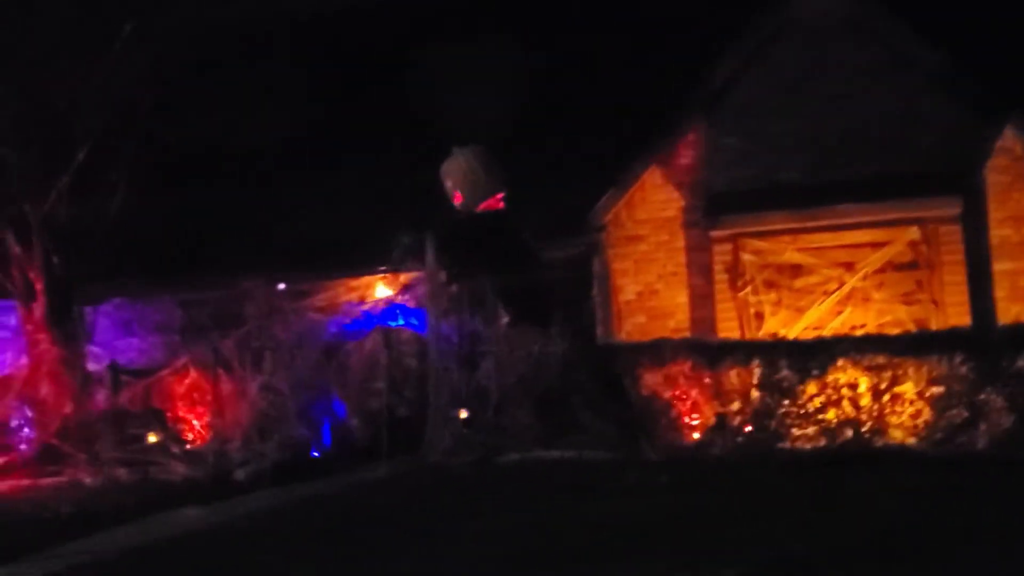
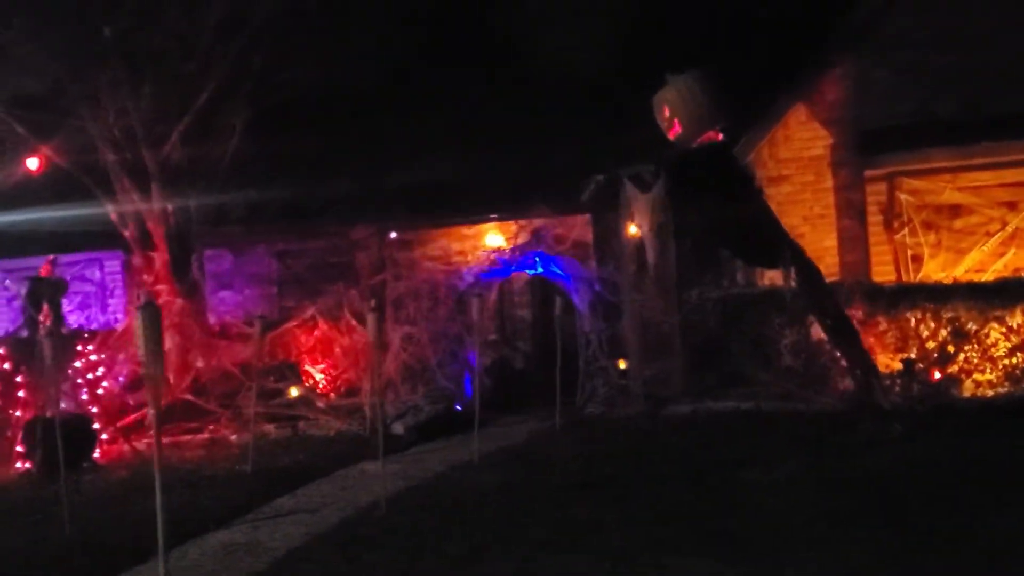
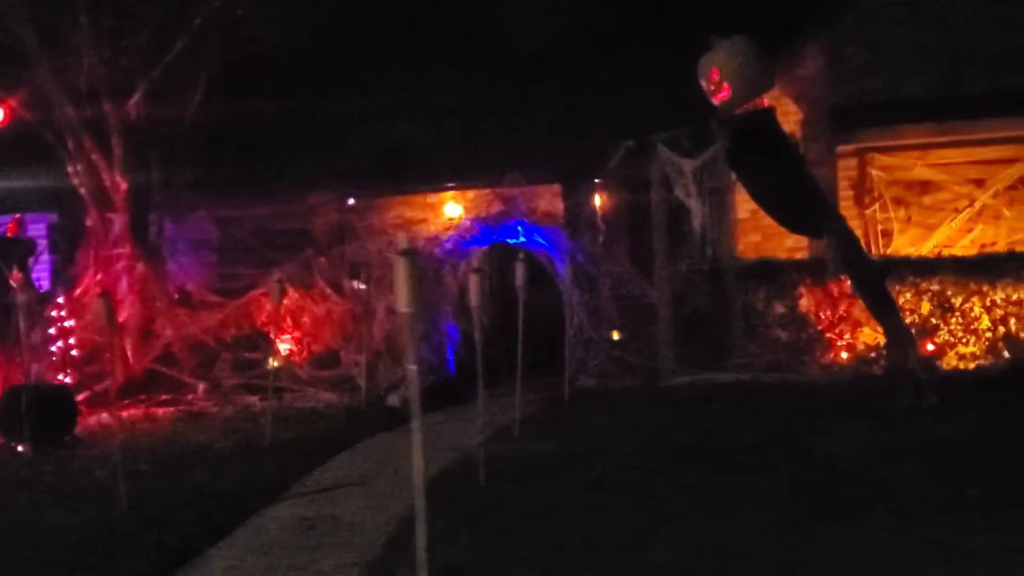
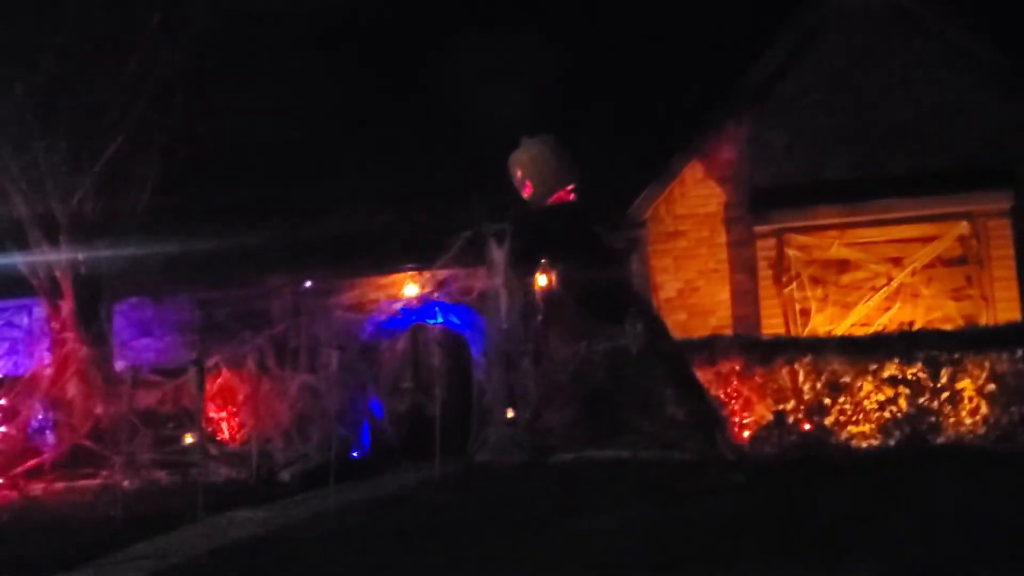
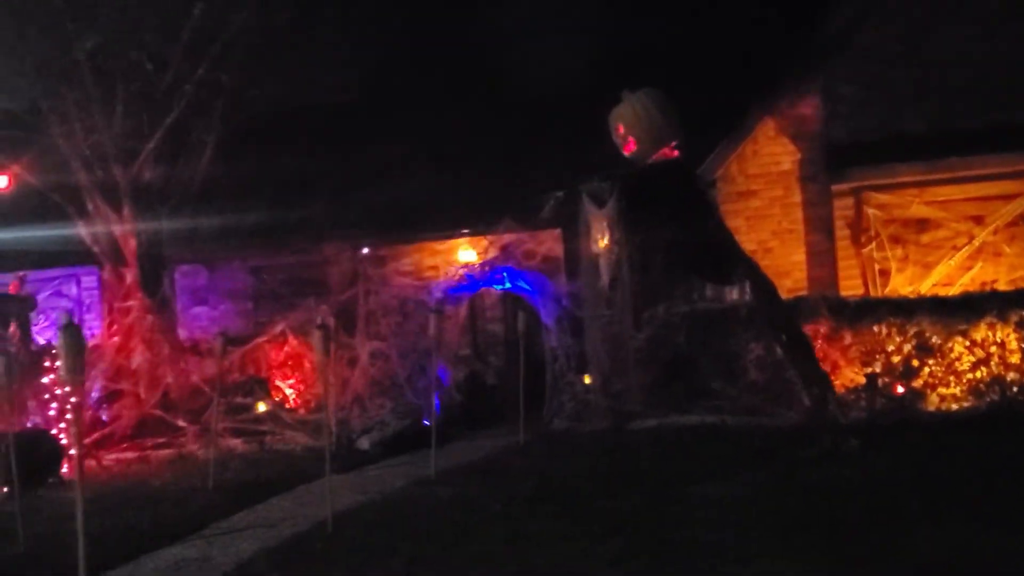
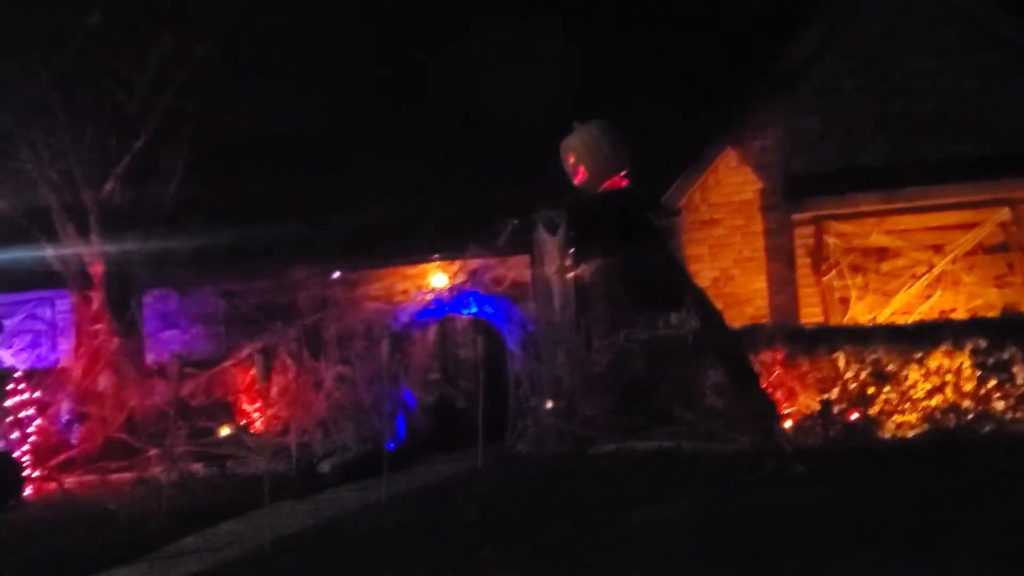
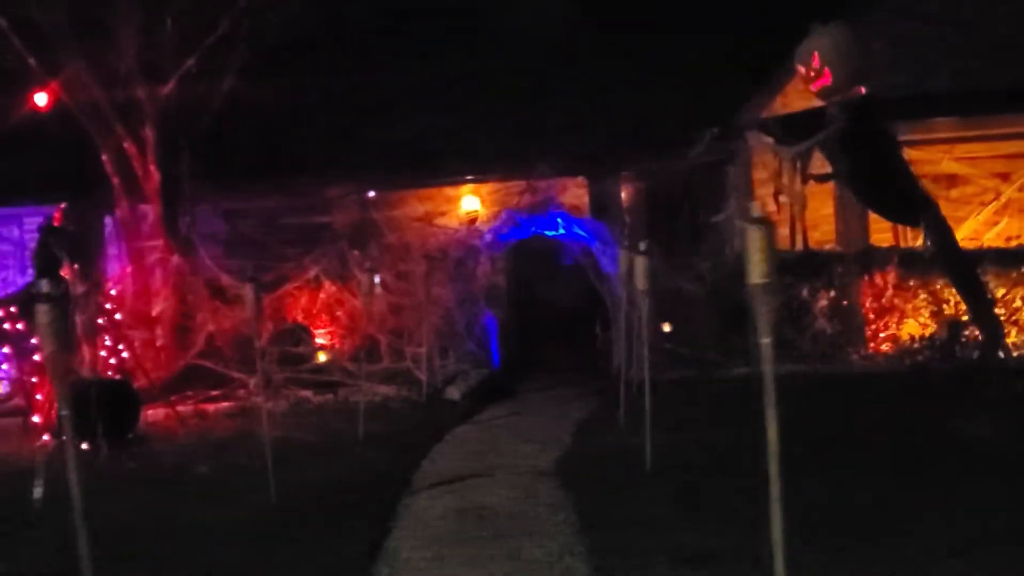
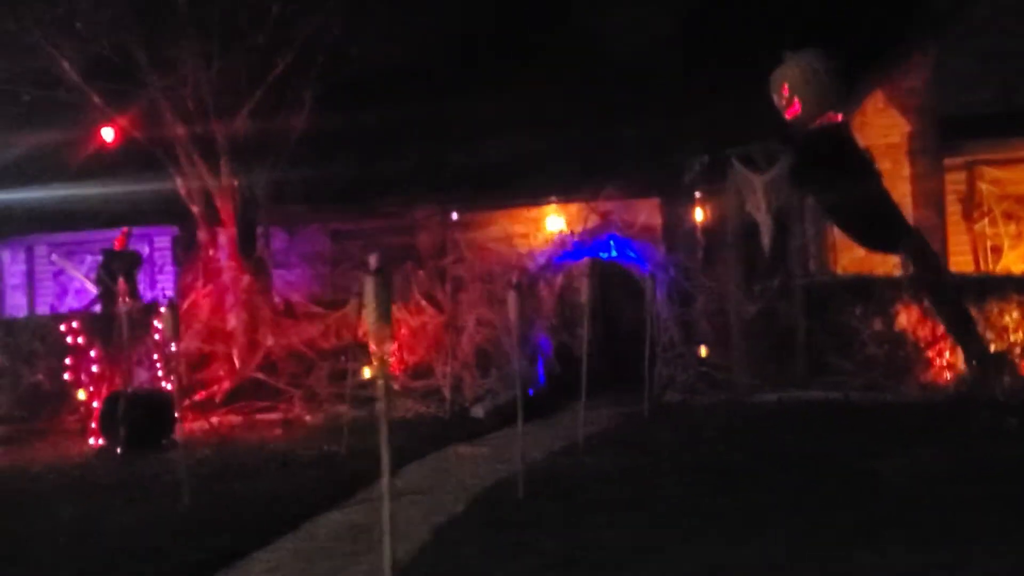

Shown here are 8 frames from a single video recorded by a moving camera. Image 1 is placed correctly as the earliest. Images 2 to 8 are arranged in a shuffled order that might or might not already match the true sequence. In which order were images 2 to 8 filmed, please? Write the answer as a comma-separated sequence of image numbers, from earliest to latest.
4, 6, 5, 2, 8, 3, 7
